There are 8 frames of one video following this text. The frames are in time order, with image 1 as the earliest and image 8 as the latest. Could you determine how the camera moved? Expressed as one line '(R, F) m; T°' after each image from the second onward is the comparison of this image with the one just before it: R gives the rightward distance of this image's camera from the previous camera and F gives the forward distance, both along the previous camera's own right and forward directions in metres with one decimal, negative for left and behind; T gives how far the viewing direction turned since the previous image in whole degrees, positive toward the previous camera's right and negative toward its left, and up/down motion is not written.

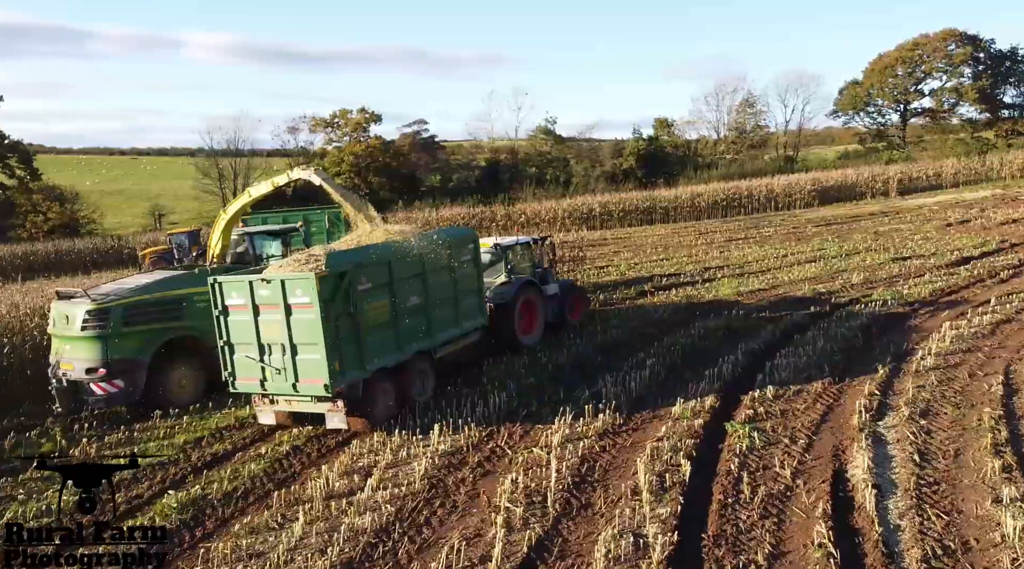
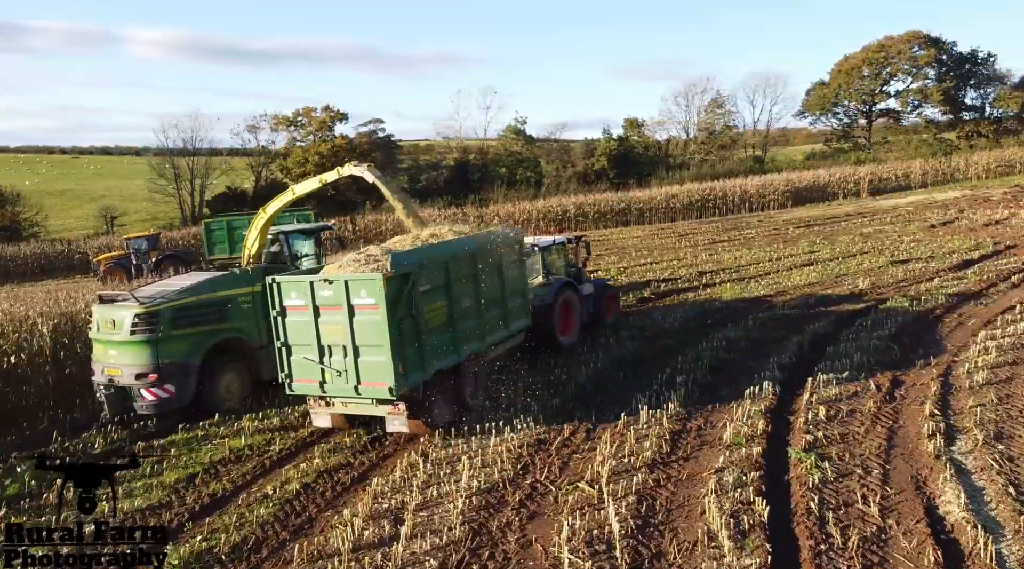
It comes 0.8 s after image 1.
(-0.8, +1.0) m; +3°
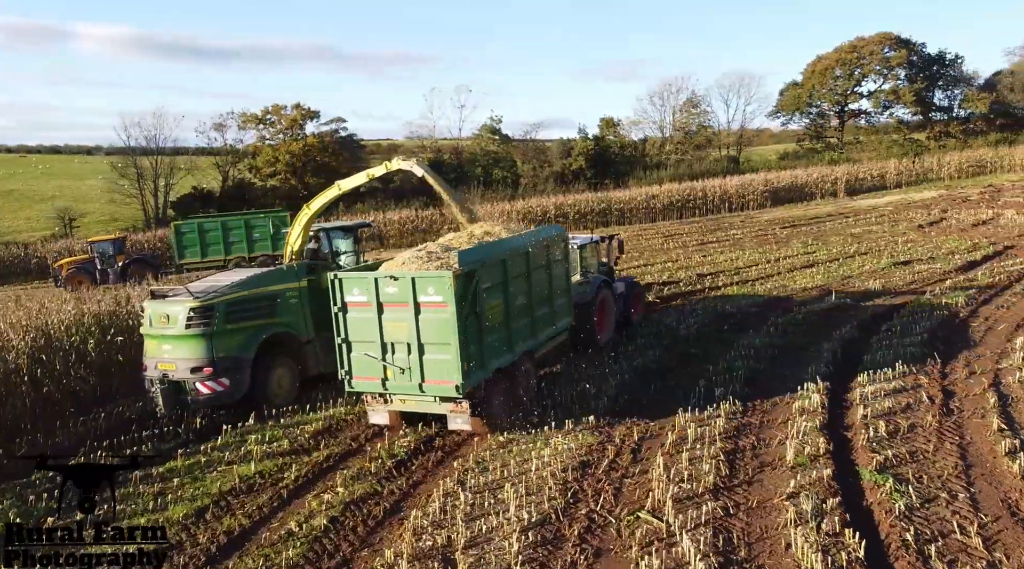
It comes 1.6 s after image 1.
(-0.8, +0.8) m; +3°
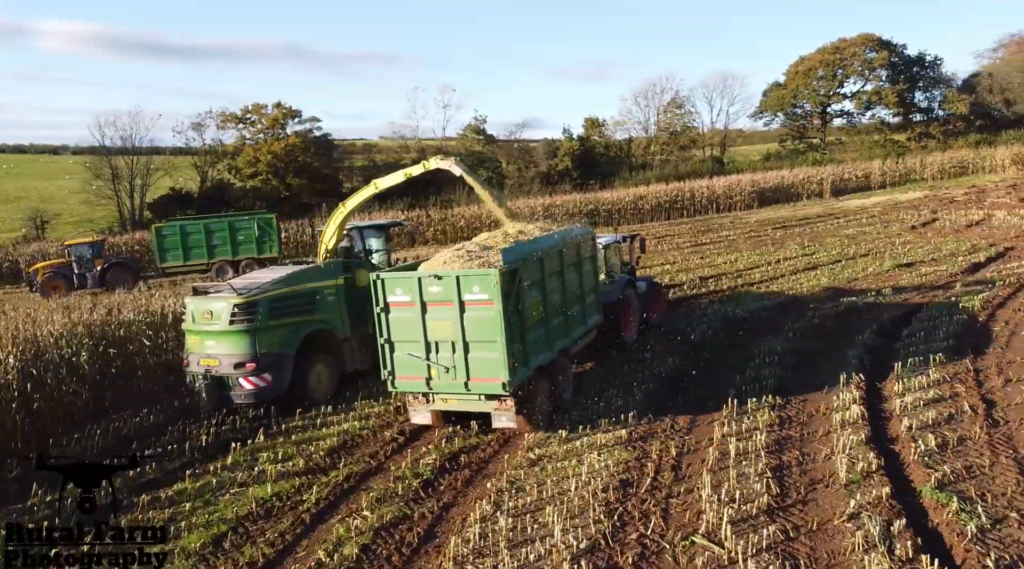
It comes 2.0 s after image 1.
(-0.6, +0.5) m; +2°
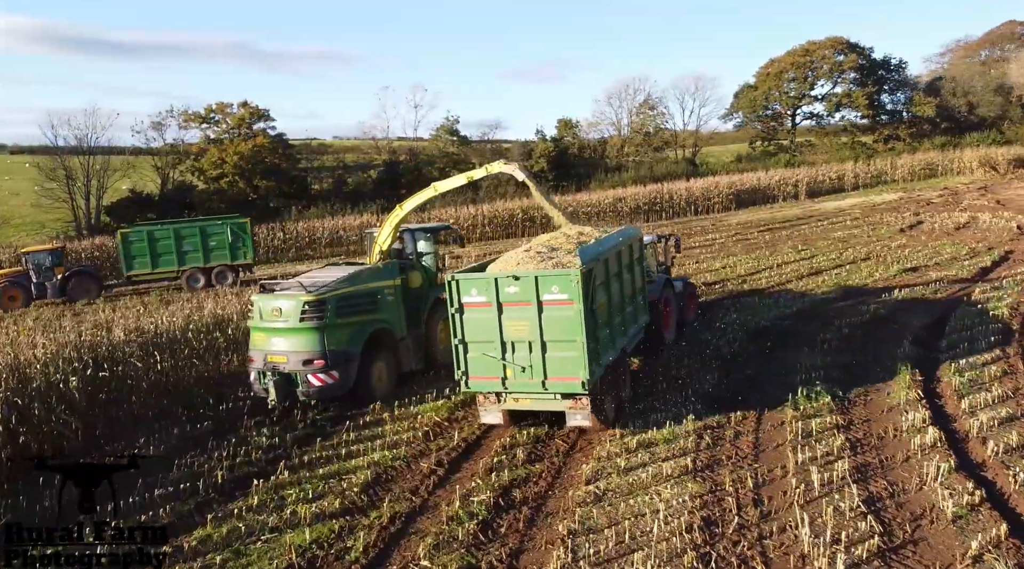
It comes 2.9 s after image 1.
(-1.0, +0.9) m; +3°
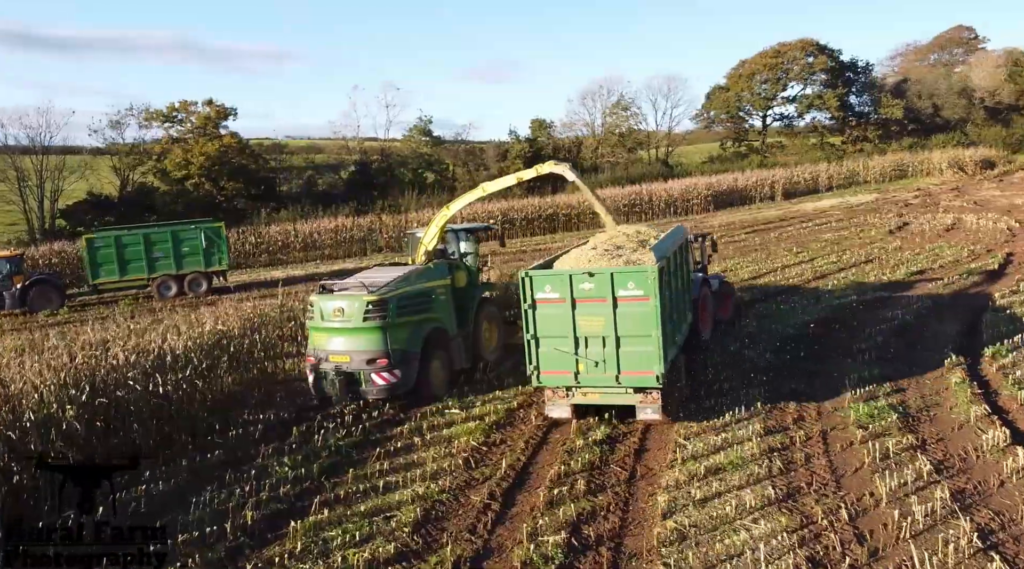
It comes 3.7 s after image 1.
(-1.0, +0.9) m; +3°
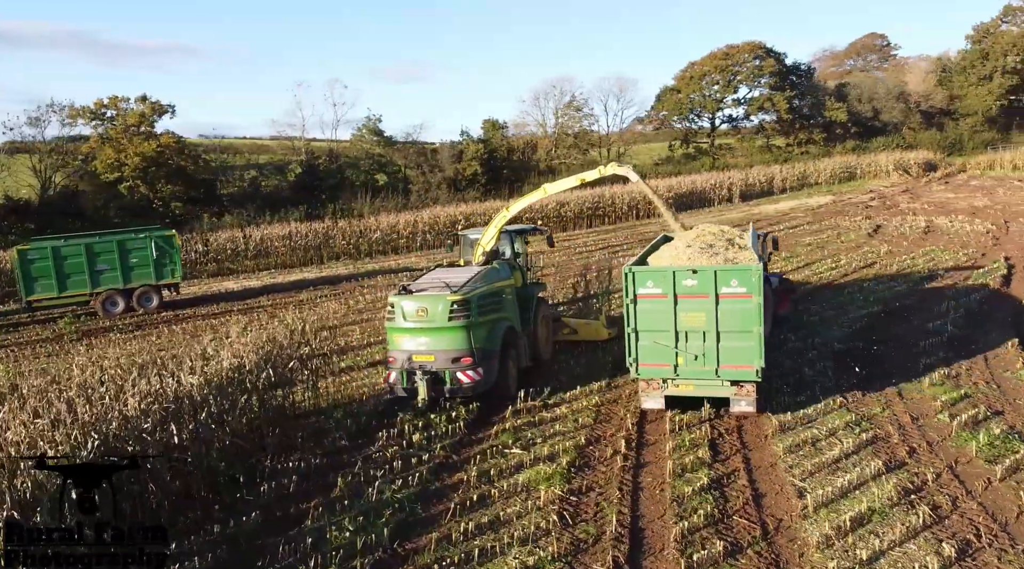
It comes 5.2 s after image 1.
(-1.5, +1.5) m; +5°
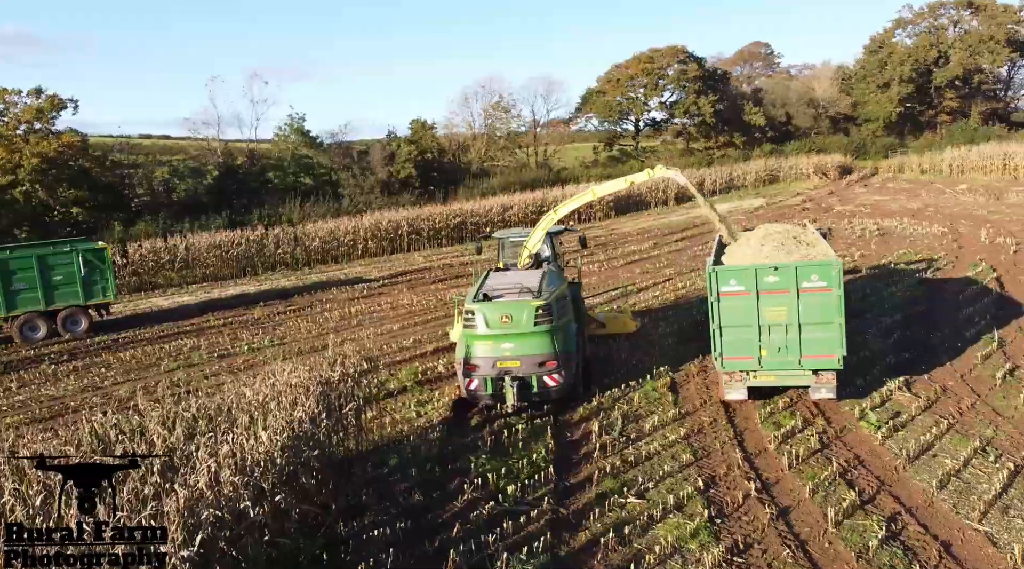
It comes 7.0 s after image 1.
(-1.9, +1.6) m; +8°
